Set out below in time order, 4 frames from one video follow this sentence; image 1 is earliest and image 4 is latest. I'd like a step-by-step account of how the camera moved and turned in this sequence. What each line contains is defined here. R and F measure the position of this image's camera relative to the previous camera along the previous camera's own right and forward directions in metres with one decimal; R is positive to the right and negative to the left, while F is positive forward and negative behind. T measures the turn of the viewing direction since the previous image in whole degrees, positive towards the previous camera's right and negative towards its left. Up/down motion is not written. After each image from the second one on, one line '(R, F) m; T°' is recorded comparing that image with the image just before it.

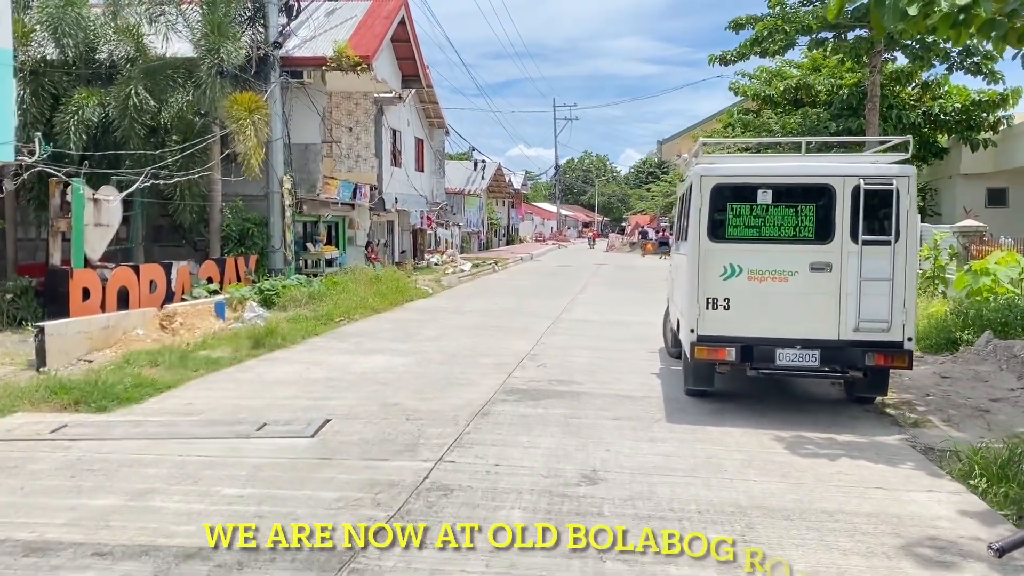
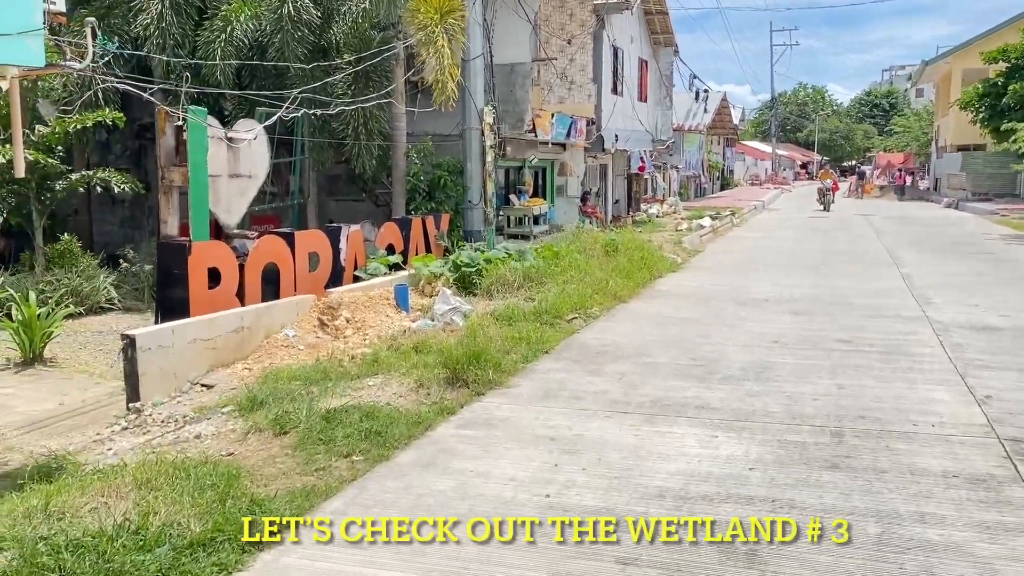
(-1.4, +4.7) m; -12°
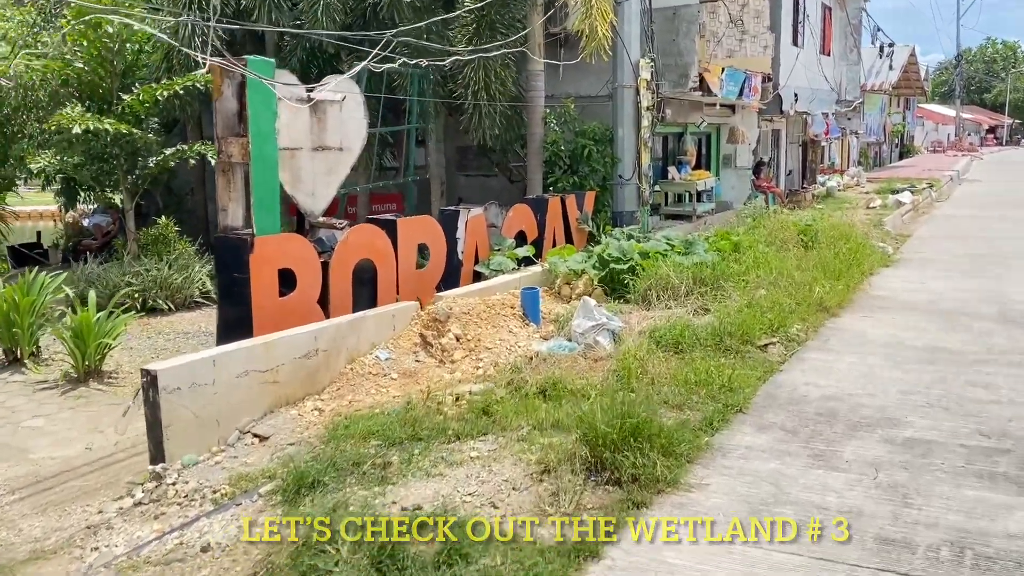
(-0.2, +2.3) m; -10°
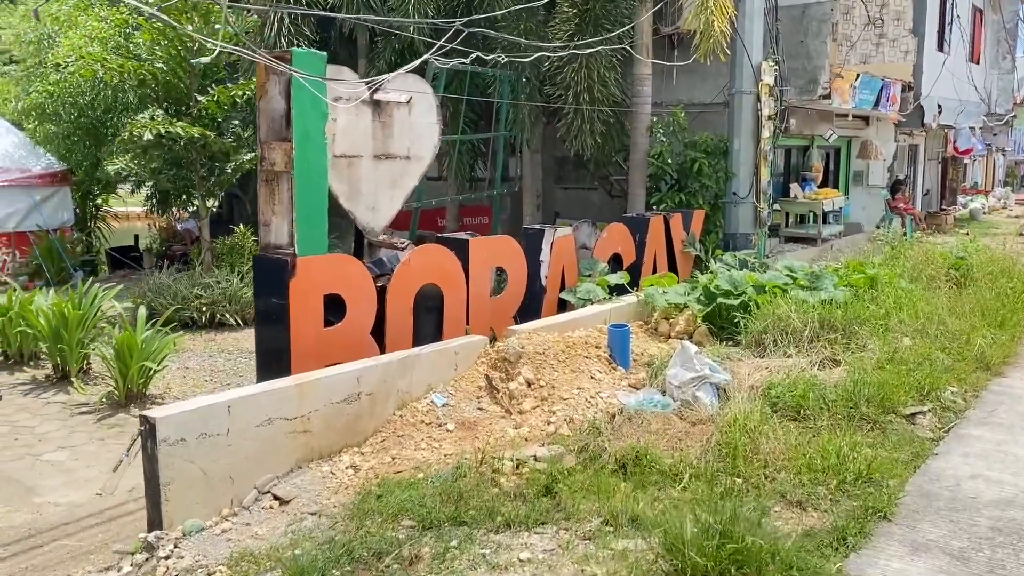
(+0.2, +1.0) m; -7°
